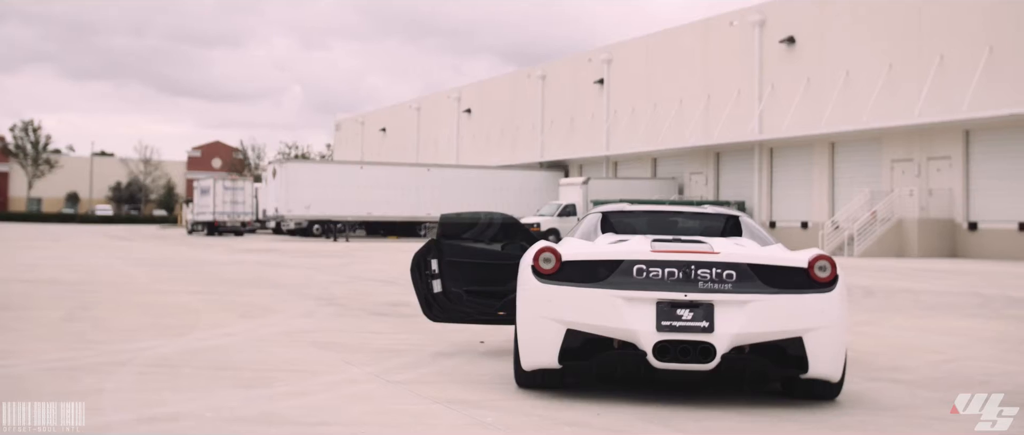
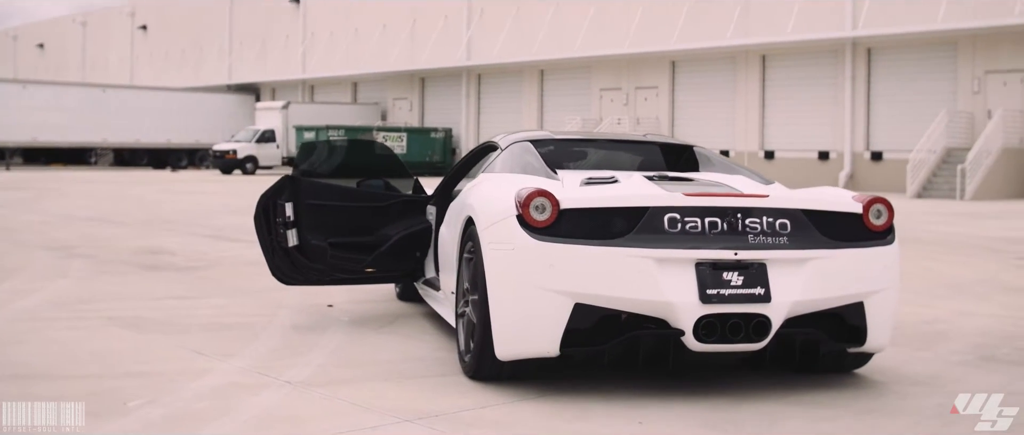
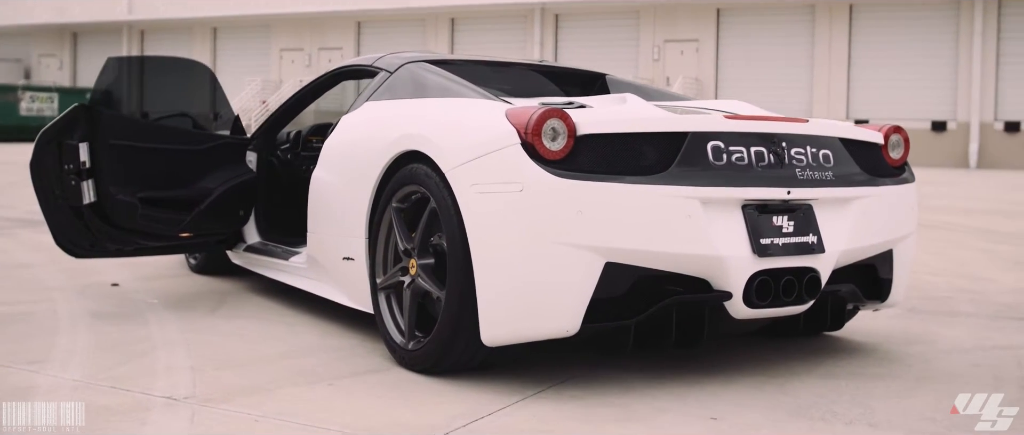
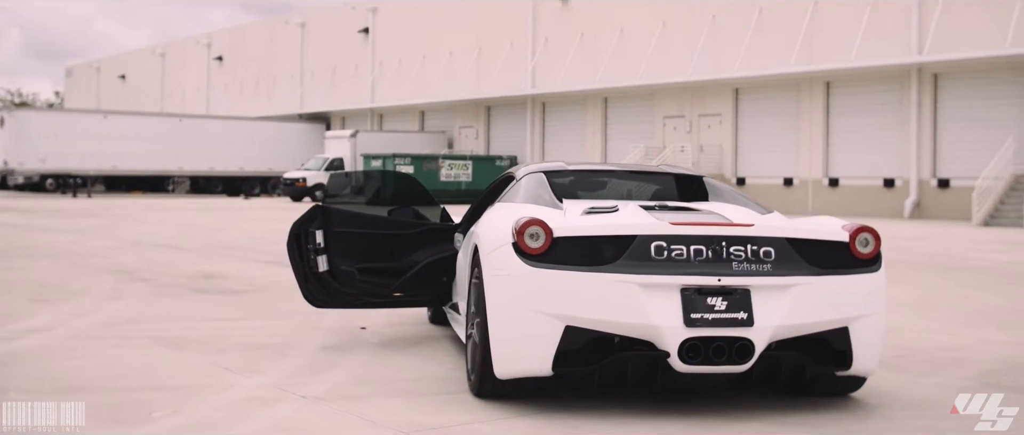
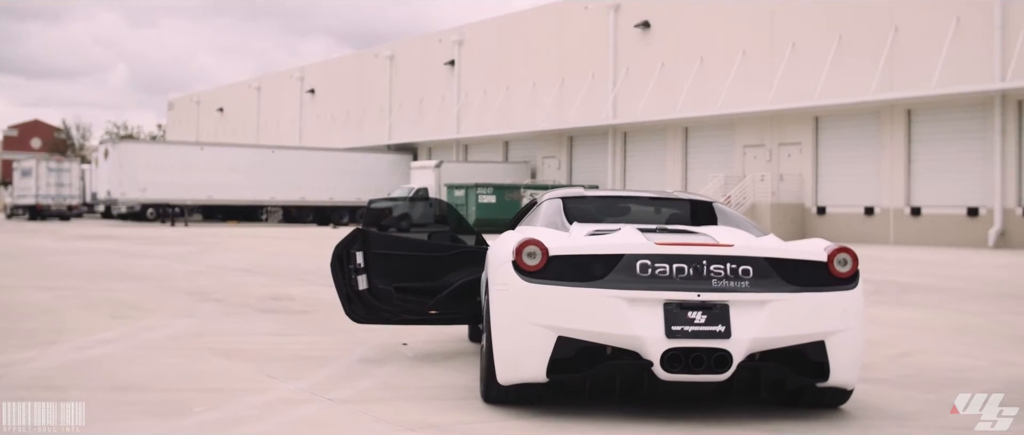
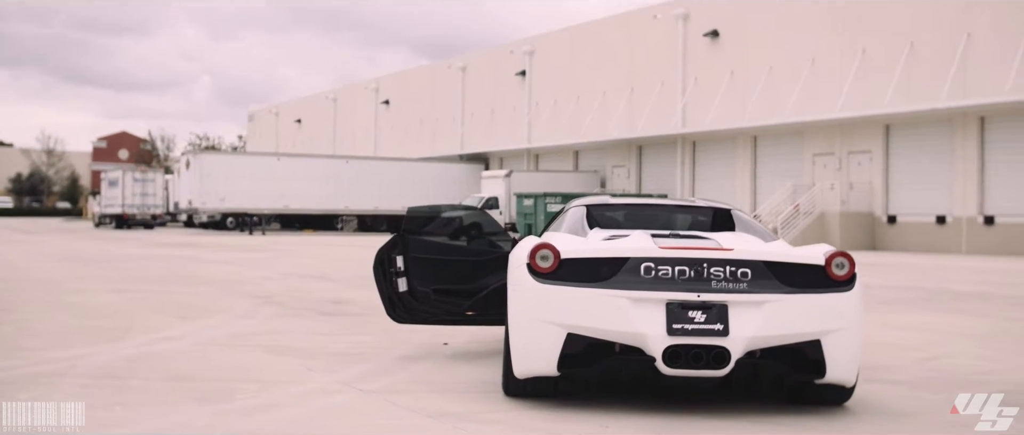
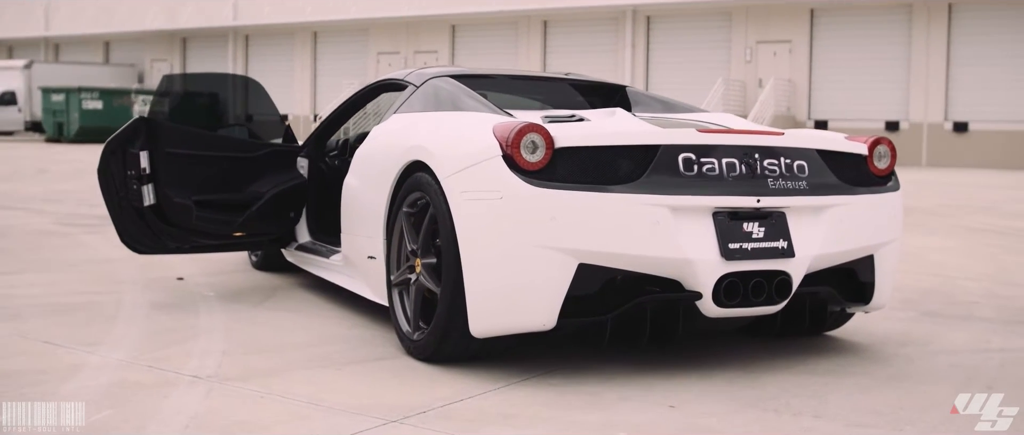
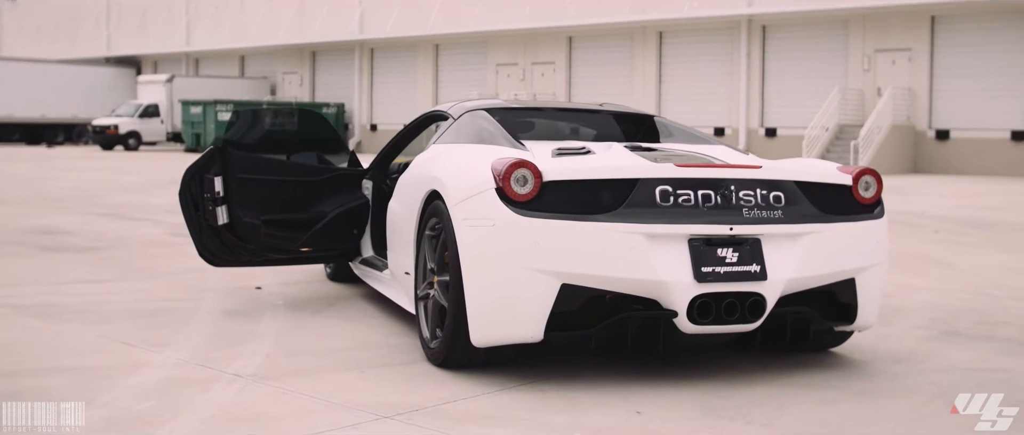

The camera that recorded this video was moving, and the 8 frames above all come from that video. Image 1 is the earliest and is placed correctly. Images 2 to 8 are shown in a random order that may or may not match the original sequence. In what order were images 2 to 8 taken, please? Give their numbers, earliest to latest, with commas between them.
6, 5, 4, 2, 8, 7, 3
